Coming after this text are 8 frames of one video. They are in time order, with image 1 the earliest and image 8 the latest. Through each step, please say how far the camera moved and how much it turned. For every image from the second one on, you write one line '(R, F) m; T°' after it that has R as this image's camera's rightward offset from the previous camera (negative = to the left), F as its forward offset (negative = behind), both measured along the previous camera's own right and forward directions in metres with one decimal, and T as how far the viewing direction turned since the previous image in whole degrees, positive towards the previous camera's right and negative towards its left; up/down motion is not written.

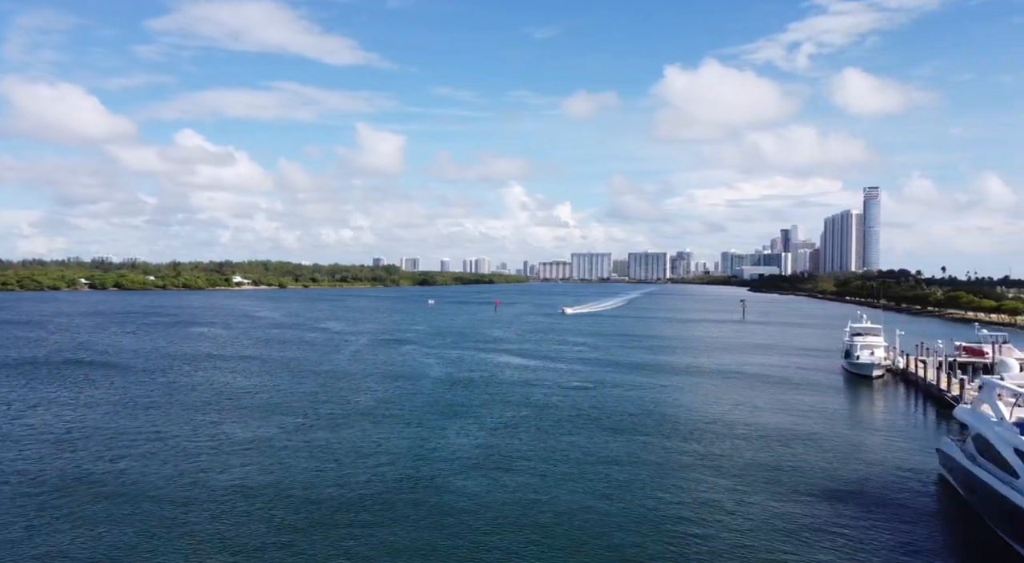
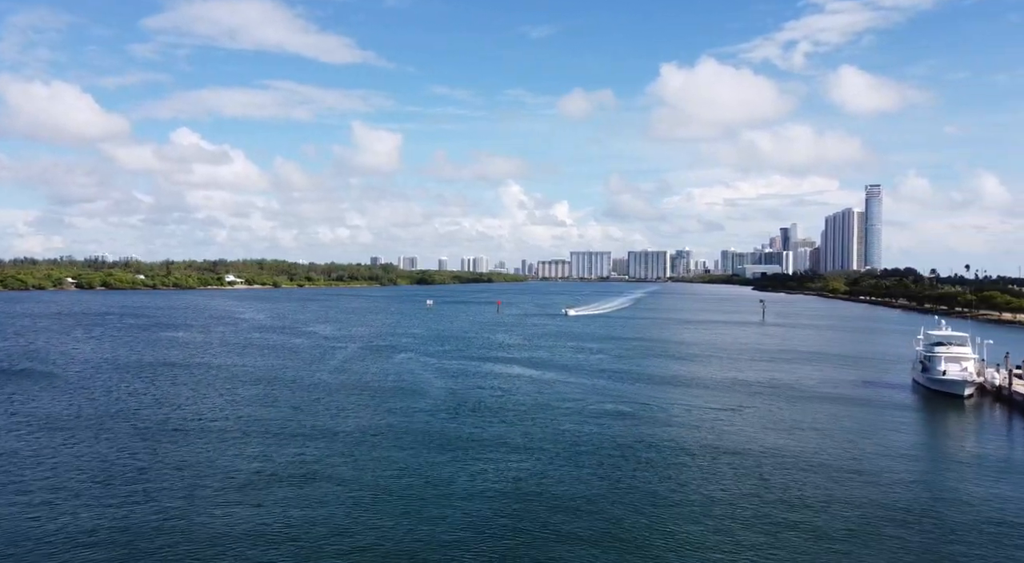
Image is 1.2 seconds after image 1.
(-0.4, +2.9) m; 0°
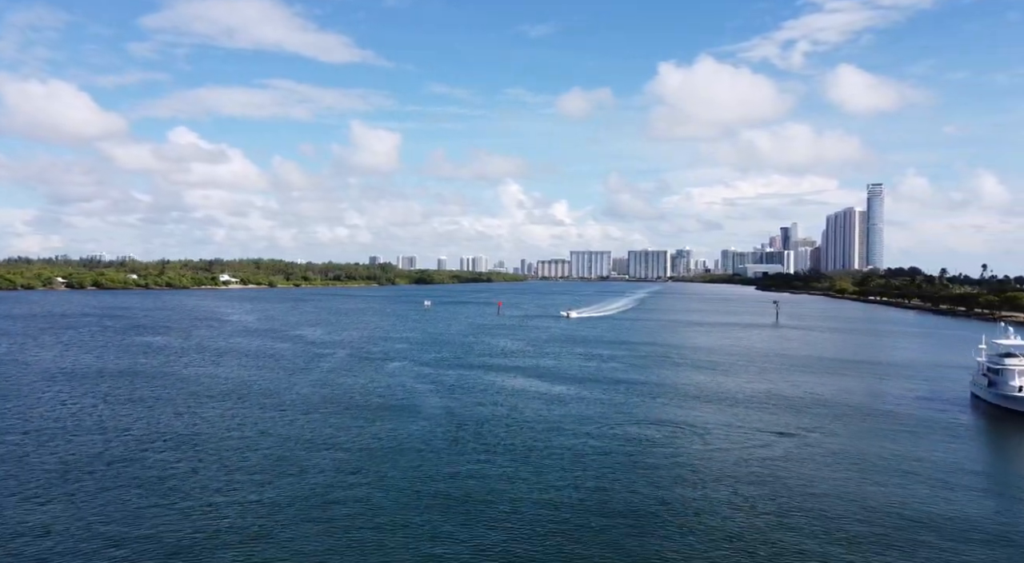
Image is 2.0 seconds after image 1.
(-0.1, +2.0) m; 0°
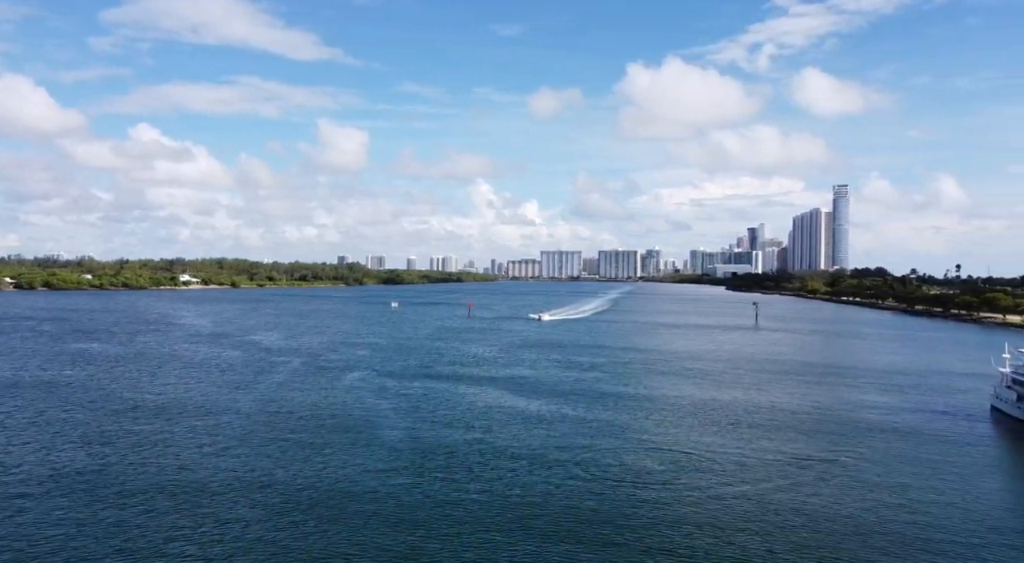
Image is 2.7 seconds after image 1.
(-0.1, +1.8) m; +2°
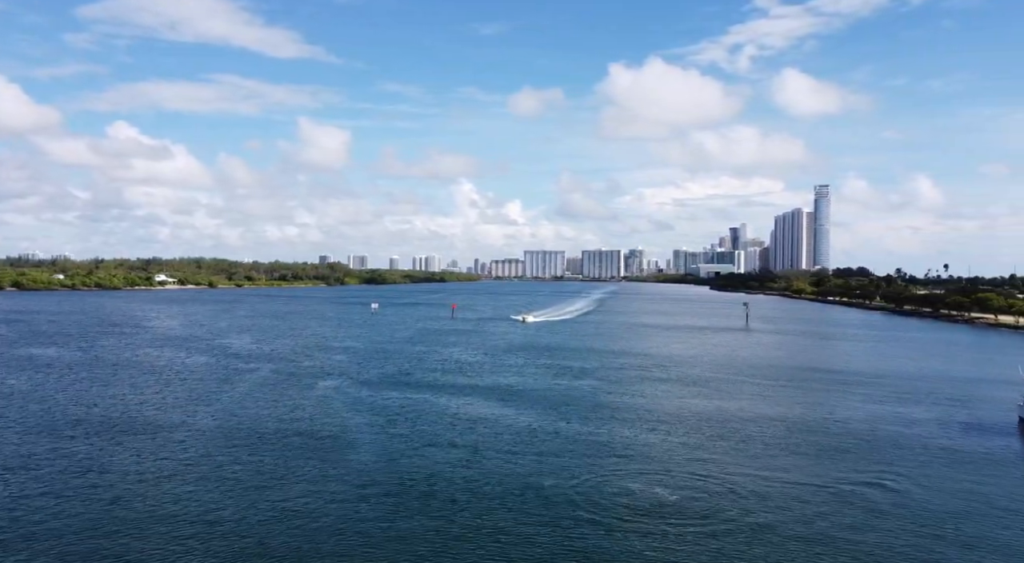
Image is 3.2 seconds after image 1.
(-0.1, +1.2) m; +1°
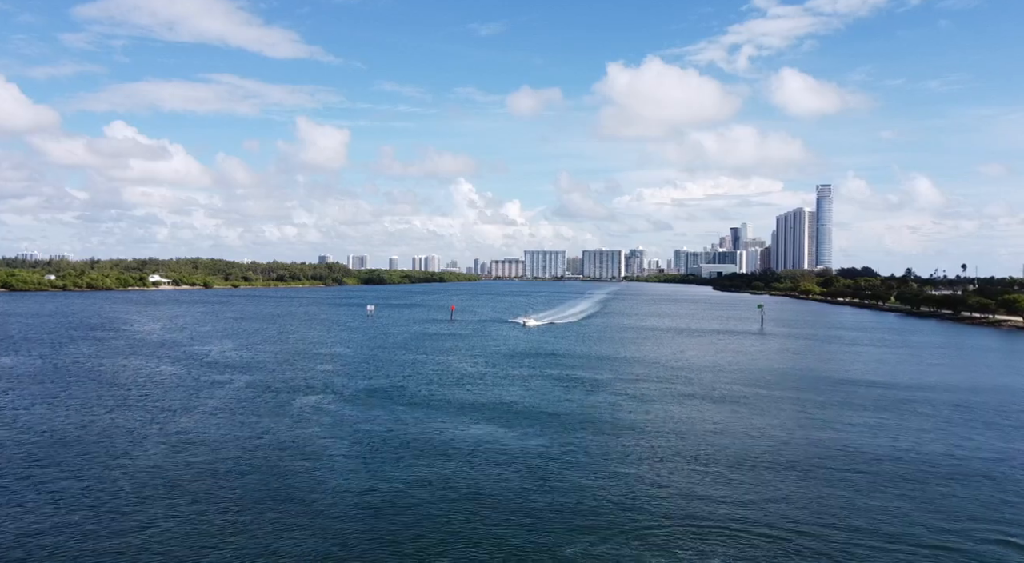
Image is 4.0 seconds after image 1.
(-0.1, +2.0) m; 0°
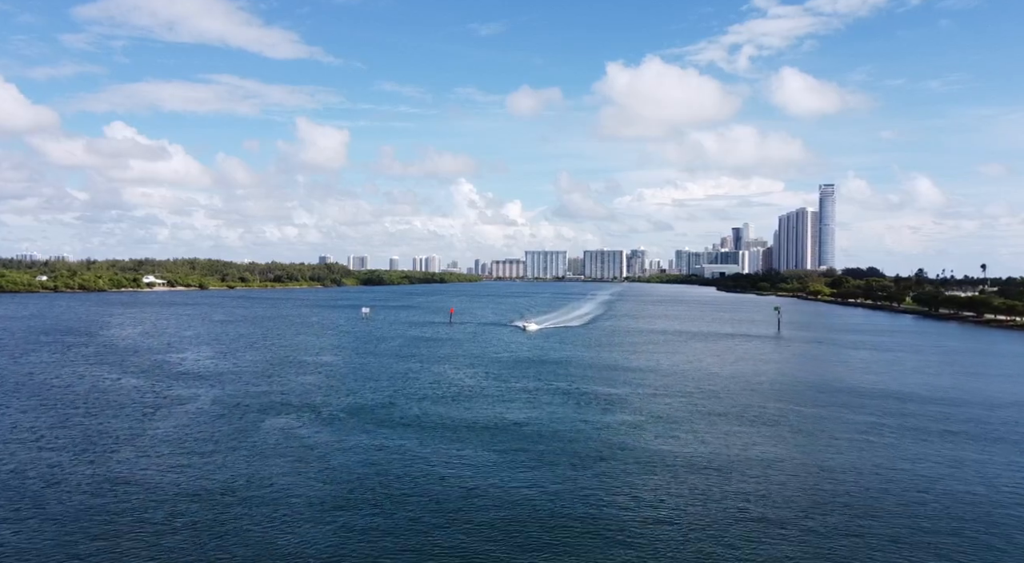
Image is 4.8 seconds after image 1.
(-0.1, +2.0) m; 0°
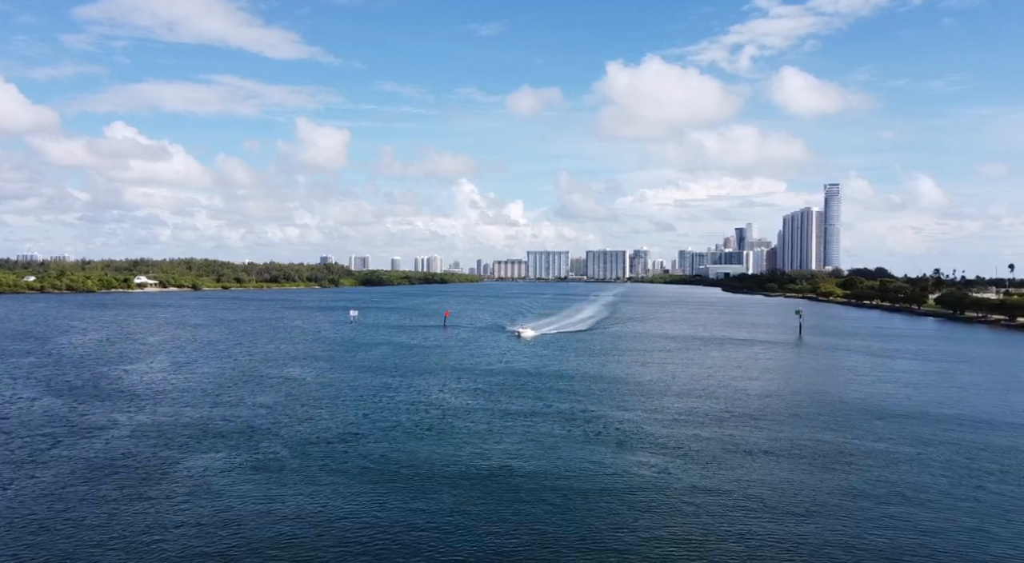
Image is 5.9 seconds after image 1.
(+0.2, +2.7) m; 0°
